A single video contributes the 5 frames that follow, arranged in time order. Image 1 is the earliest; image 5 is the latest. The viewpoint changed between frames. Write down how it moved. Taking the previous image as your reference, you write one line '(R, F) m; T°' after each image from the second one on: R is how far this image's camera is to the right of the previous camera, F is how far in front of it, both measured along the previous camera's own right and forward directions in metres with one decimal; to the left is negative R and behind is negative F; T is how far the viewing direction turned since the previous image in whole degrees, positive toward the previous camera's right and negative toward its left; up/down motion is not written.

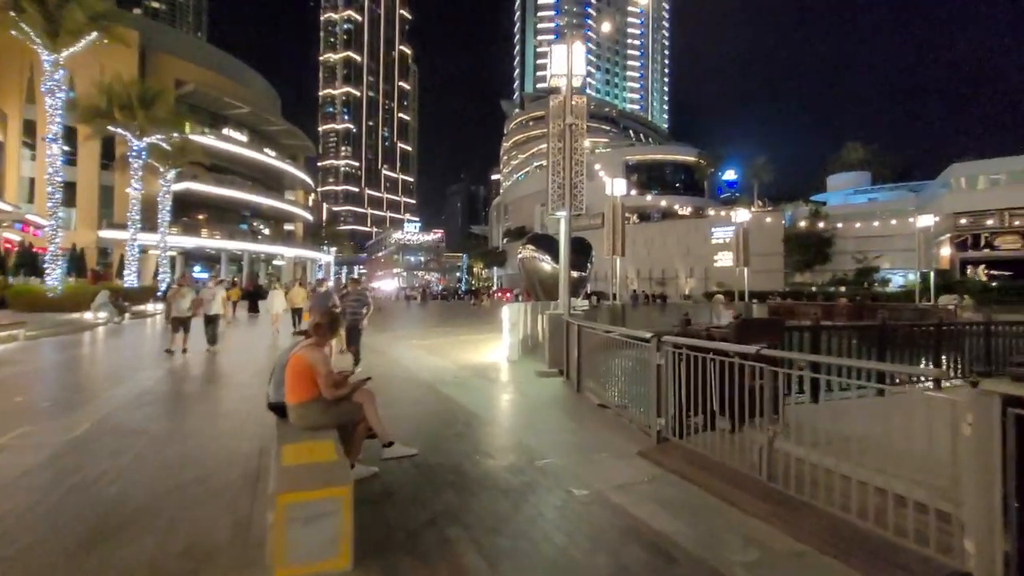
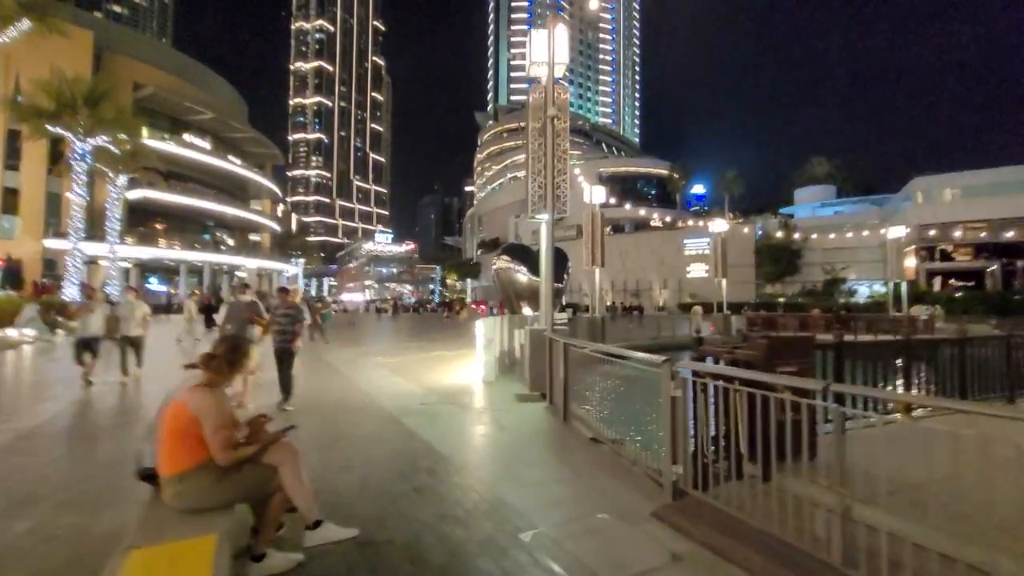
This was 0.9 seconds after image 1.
(0.0, +1.1) m; +3°
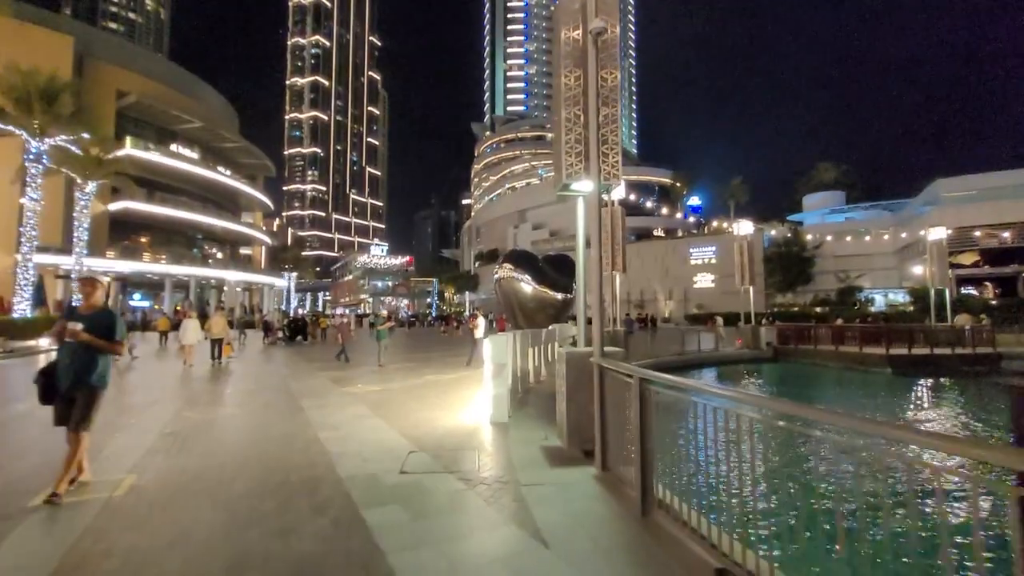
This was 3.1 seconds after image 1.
(-0.3, +2.7) m; 0°
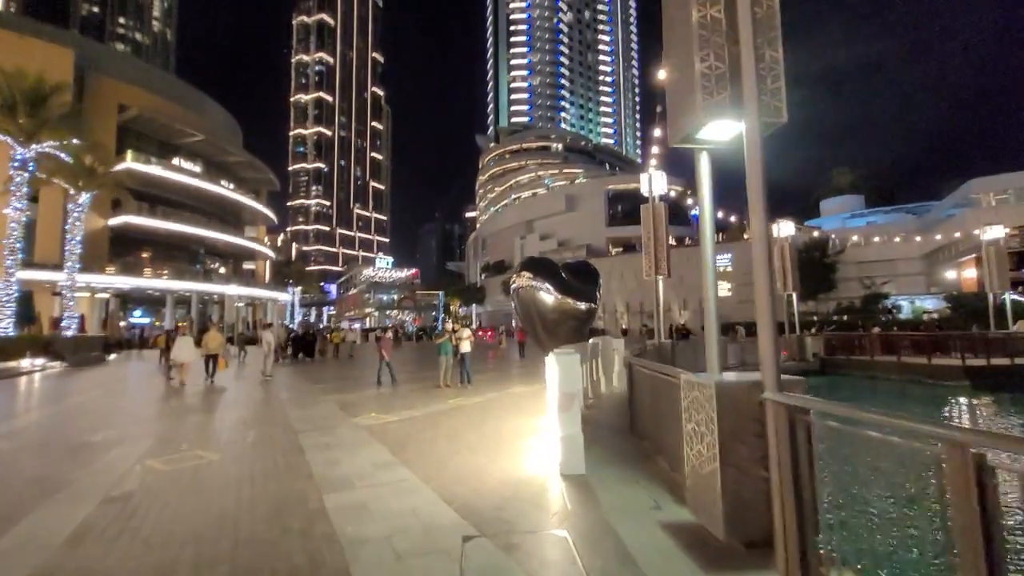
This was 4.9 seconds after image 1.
(-0.8, +1.9) m; 0°
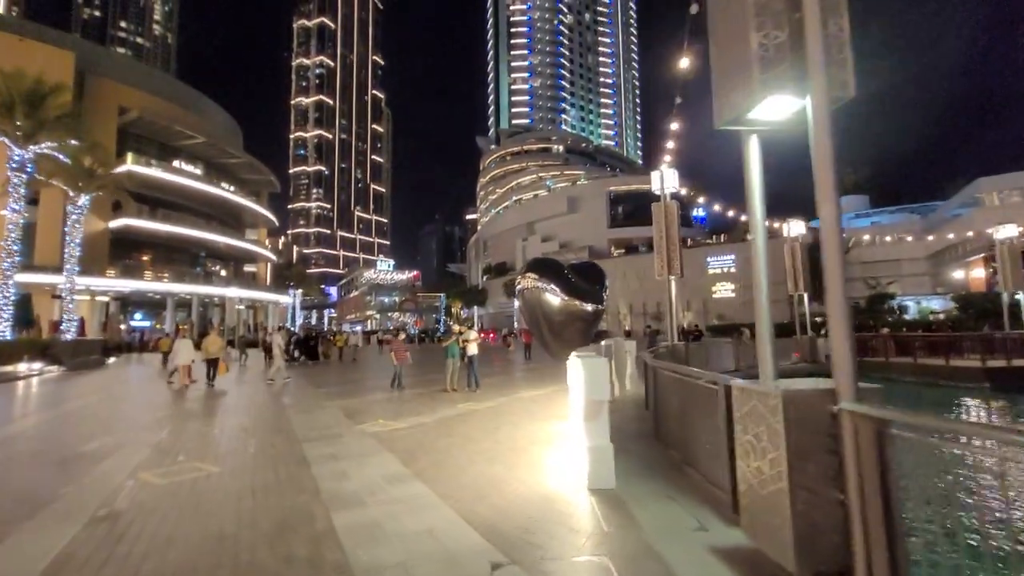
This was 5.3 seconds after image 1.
(-0.2, +0.4) m; 0°
